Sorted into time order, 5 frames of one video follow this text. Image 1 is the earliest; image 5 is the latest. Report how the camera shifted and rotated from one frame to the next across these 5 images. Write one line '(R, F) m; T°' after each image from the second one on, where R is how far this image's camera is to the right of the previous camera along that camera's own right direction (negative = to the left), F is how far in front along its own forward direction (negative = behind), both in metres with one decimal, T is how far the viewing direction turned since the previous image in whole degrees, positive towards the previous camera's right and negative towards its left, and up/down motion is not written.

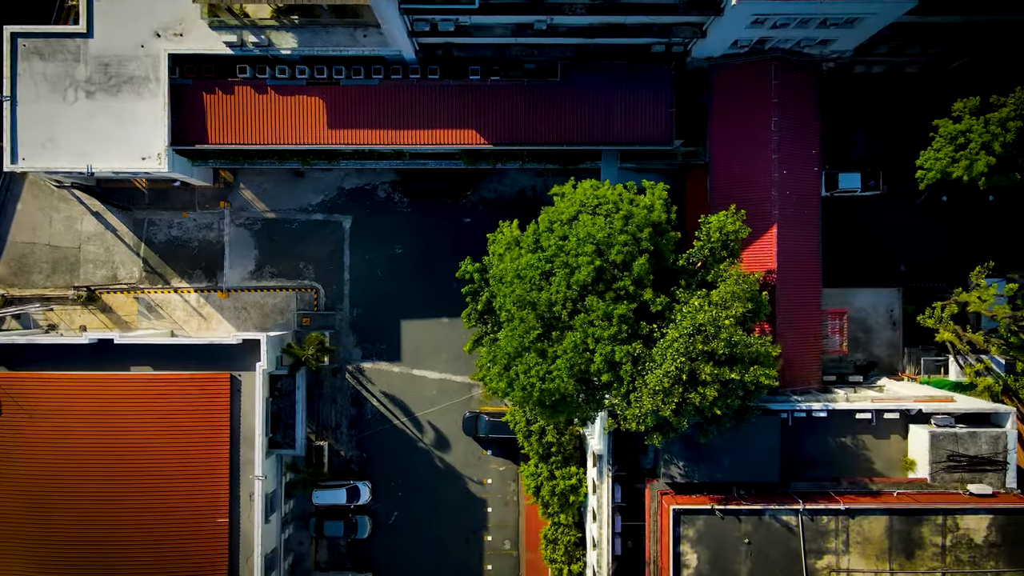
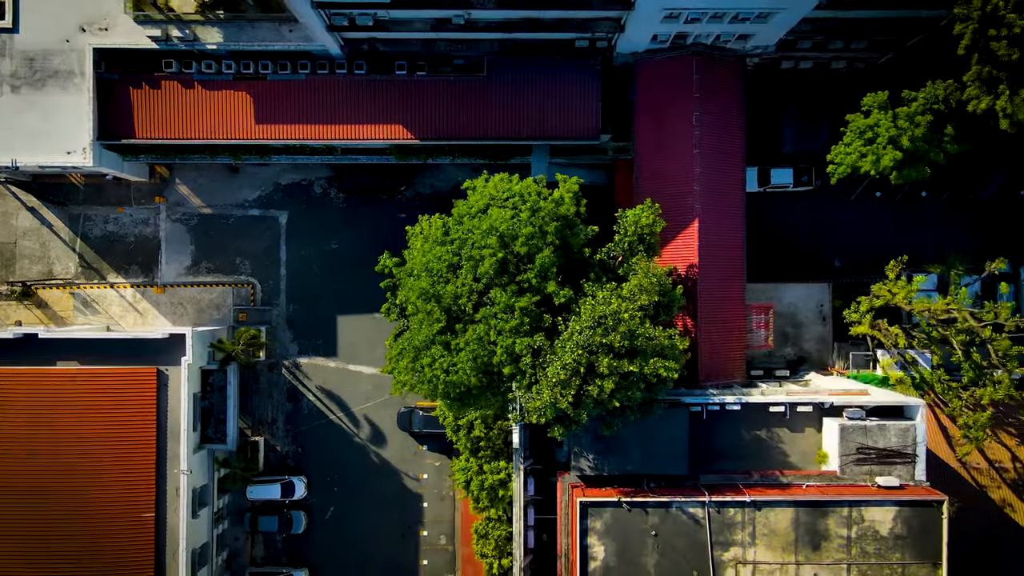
(+2.0, -0.1) m; 0°
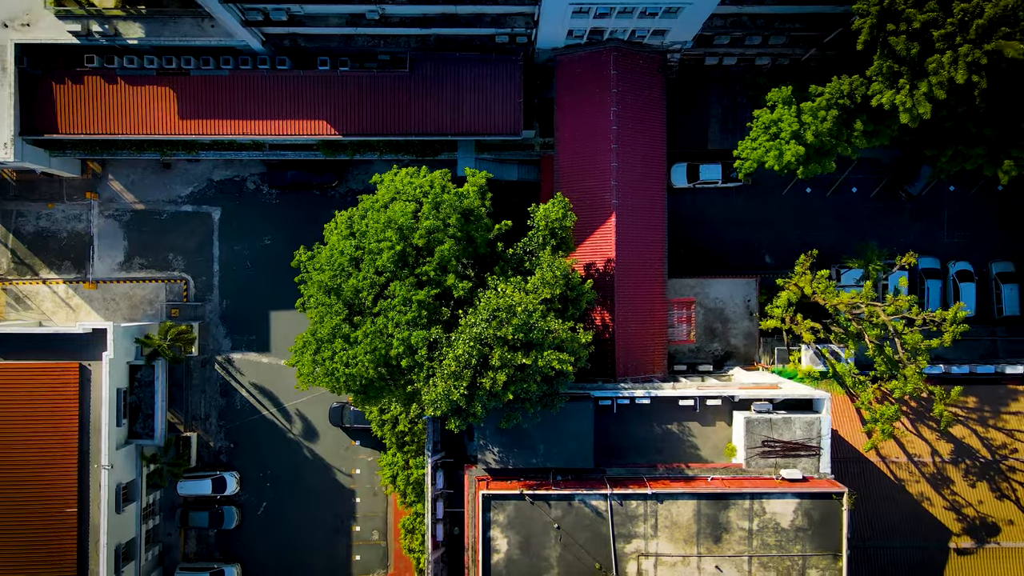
(+2.1, -0.1) m; 0°
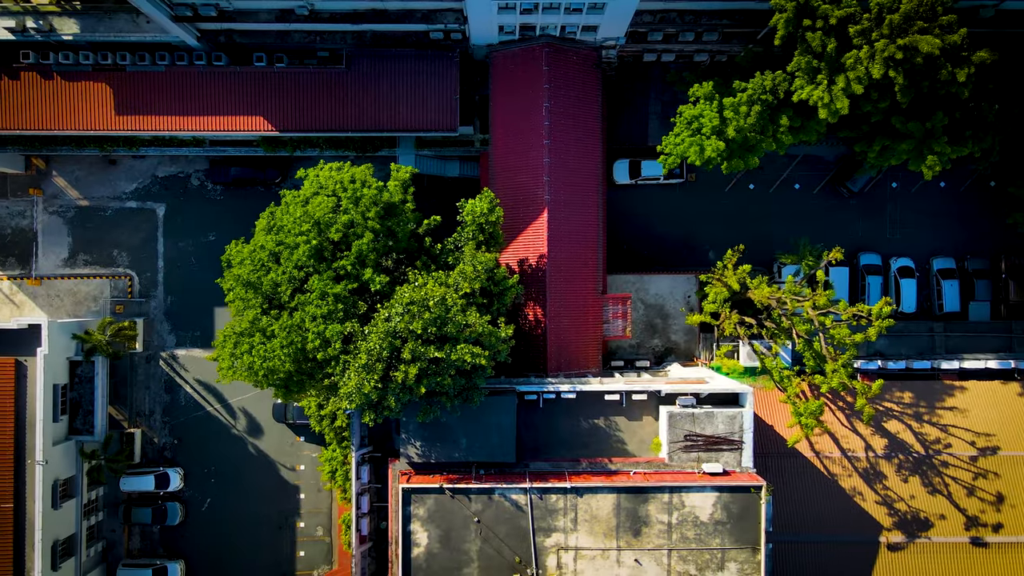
(+1.8, -0.1) m; 0°
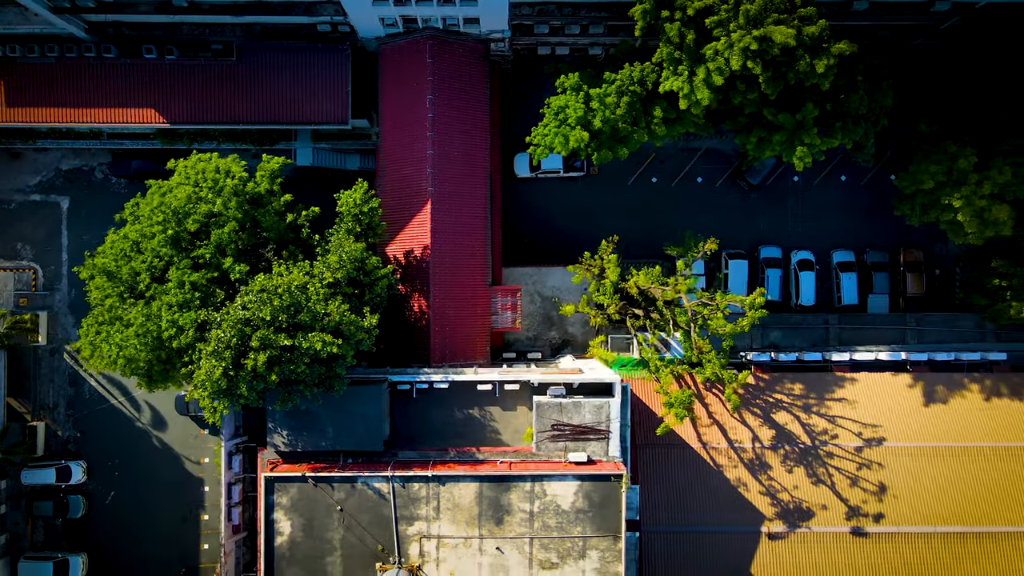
(+3.0, -0.1) m; 0°
